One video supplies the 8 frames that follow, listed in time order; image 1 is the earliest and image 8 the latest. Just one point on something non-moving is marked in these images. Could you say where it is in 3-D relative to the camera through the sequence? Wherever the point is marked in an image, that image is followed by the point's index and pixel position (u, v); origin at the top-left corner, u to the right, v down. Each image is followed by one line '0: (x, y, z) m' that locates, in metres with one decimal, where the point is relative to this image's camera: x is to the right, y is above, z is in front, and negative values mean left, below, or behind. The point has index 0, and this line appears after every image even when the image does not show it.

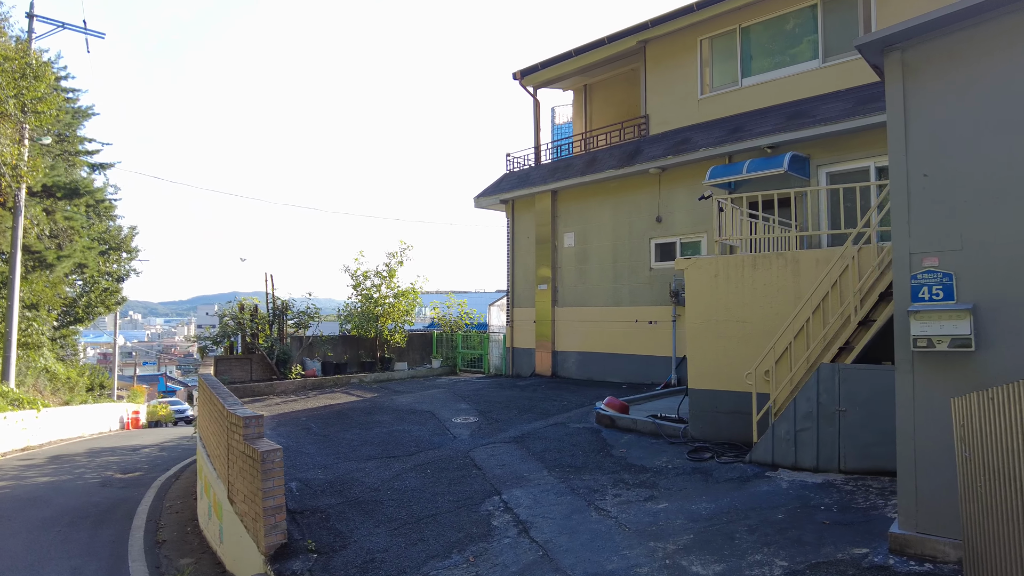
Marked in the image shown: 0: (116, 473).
0: (-9.4, -4.4, +14.9) m
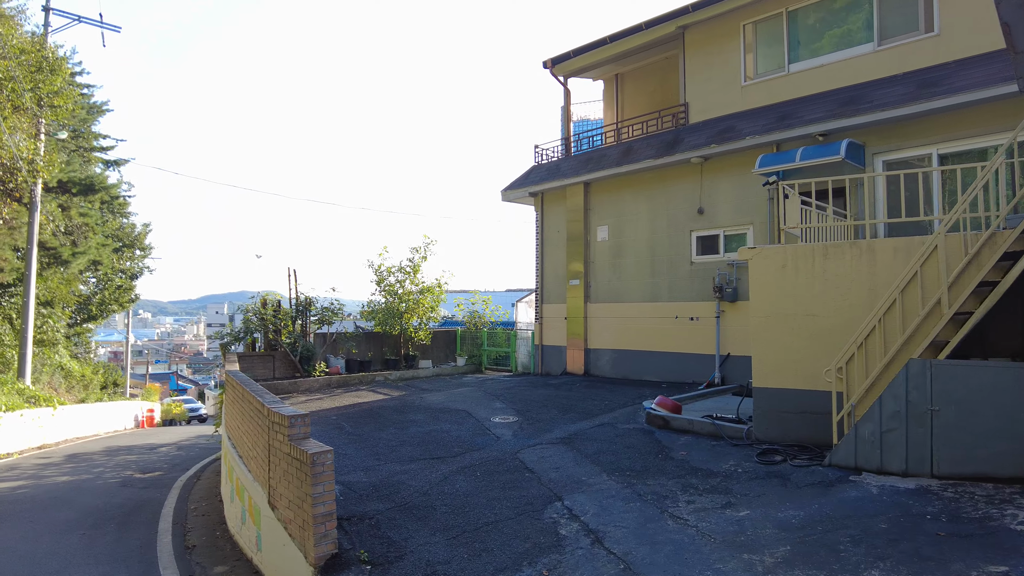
0: (-8.7, -4.3, +14.5) m
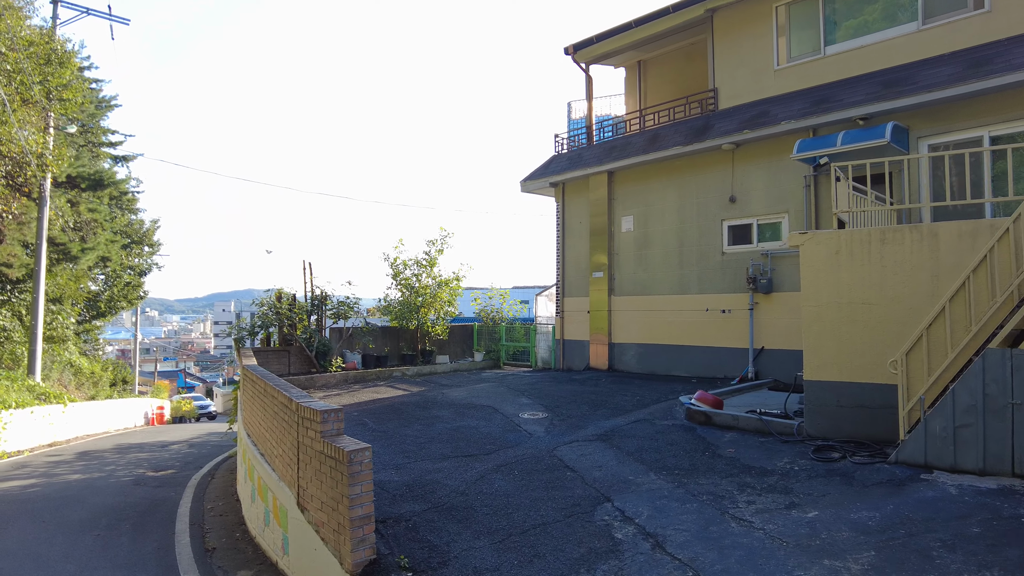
0: (-8.2, -4.1, +14.1) m
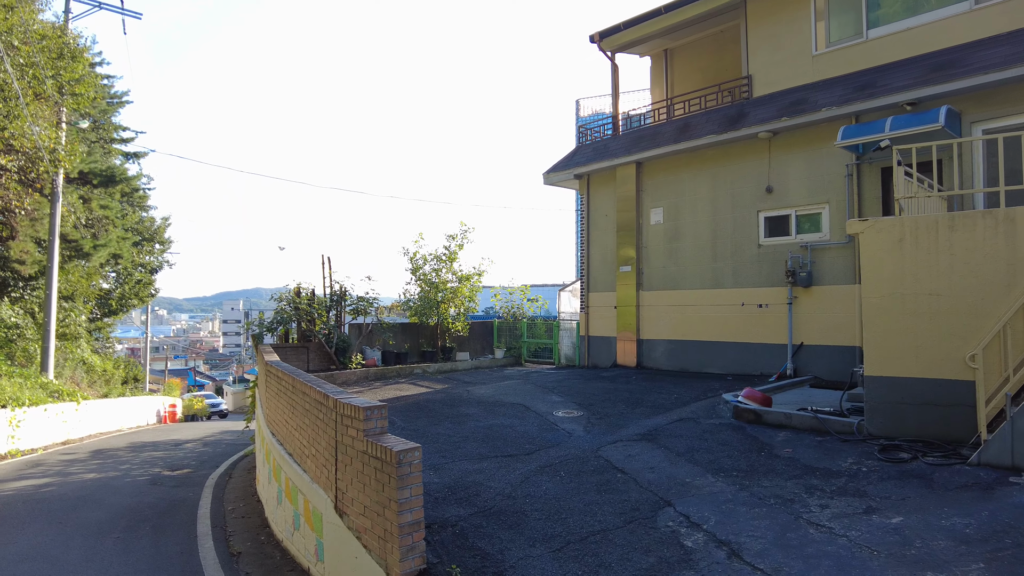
0: (-7.7, -4.0, +13.8) m
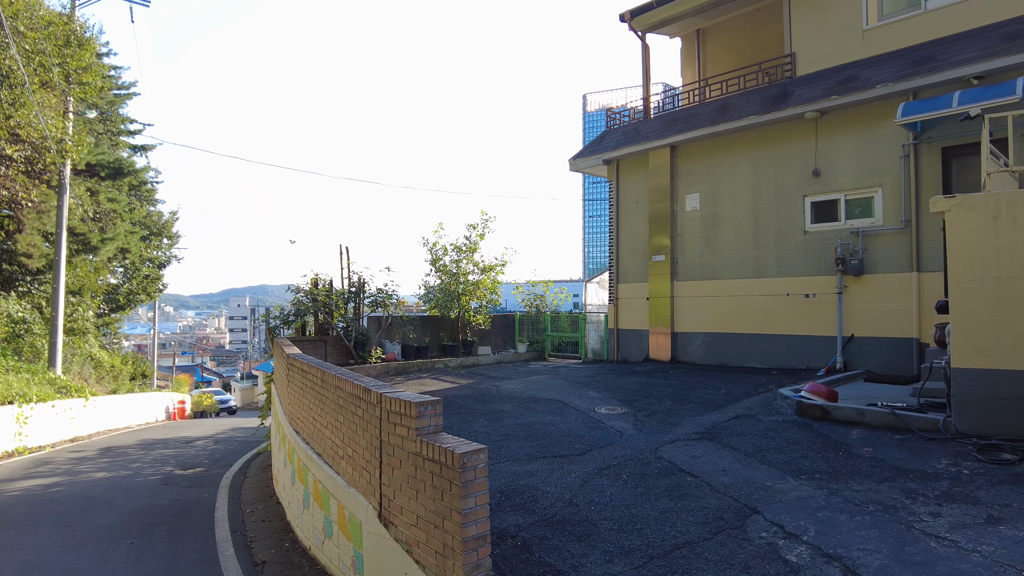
0: (-7.1, -3.8, +13.3) m
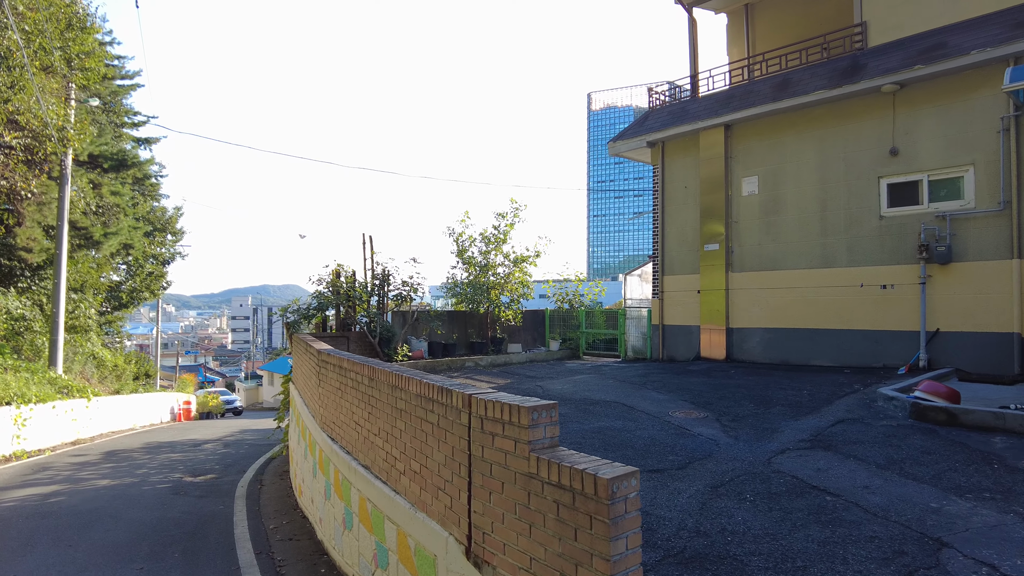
0: (-6.4, -3.6, +12.3) m
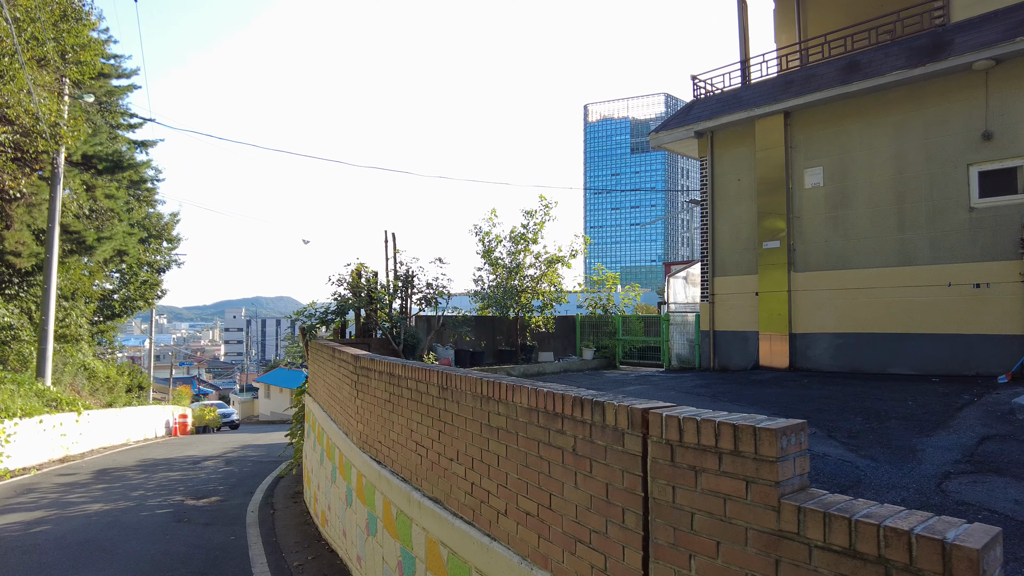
0: (-5.7, -3.7, +11.0) m
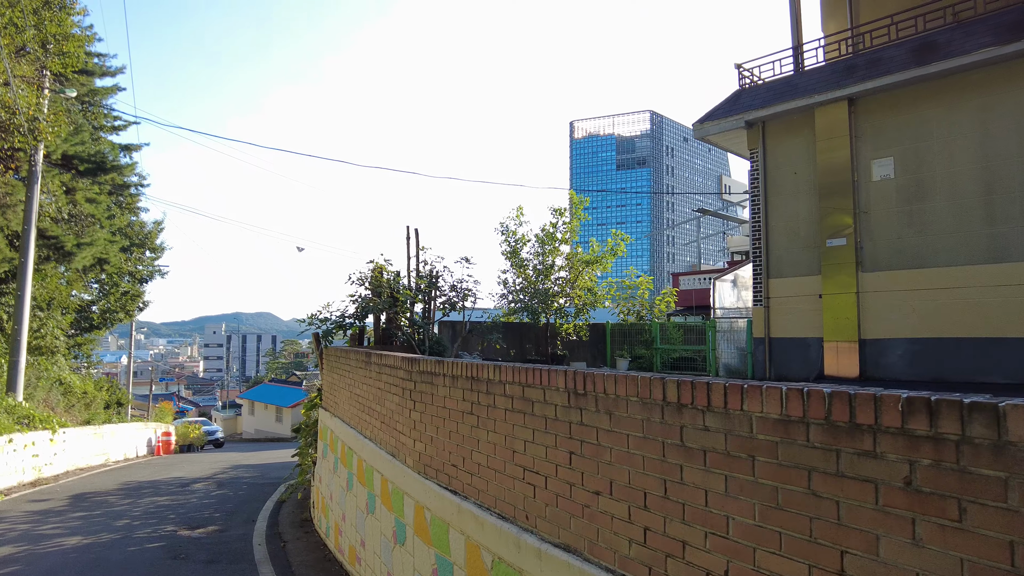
0: (-5.1, -3.7, +9.6) m
